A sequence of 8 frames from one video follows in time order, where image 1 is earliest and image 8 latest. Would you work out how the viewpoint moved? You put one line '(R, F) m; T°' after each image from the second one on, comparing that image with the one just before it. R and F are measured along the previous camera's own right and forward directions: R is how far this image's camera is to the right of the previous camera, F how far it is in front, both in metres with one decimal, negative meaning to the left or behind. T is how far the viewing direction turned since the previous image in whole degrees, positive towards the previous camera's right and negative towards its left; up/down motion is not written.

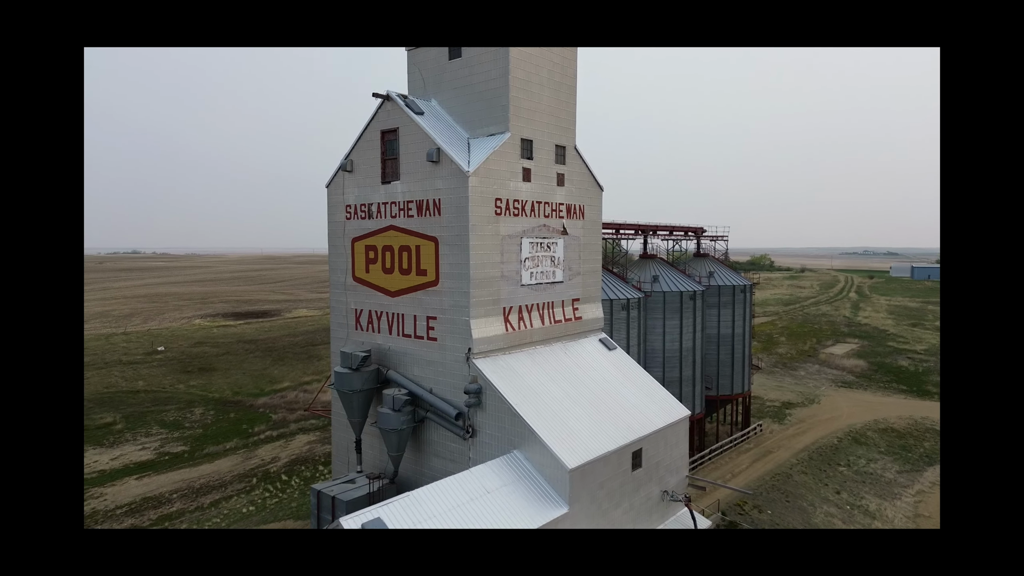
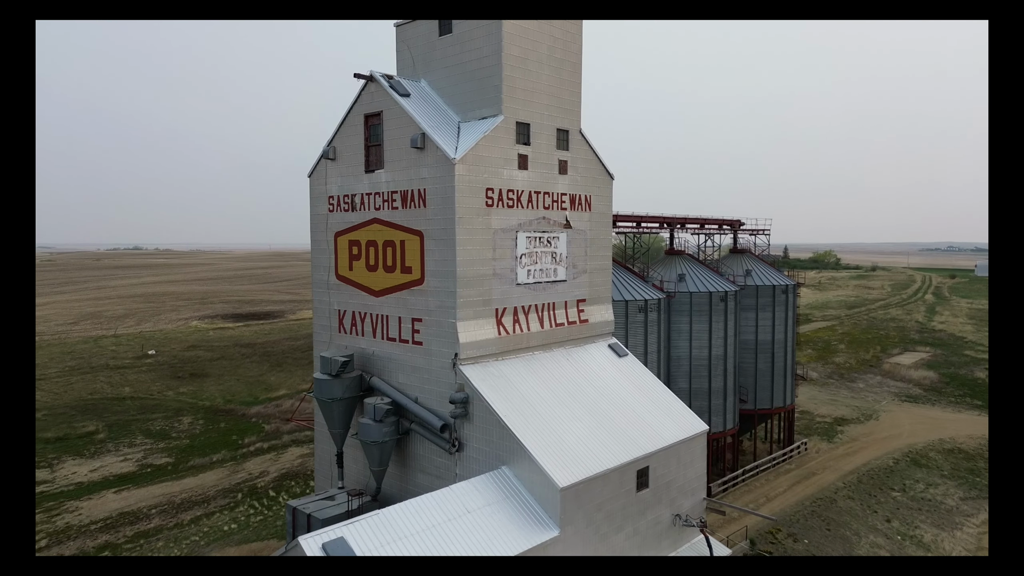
(+0.6, +2.1) m; -1°
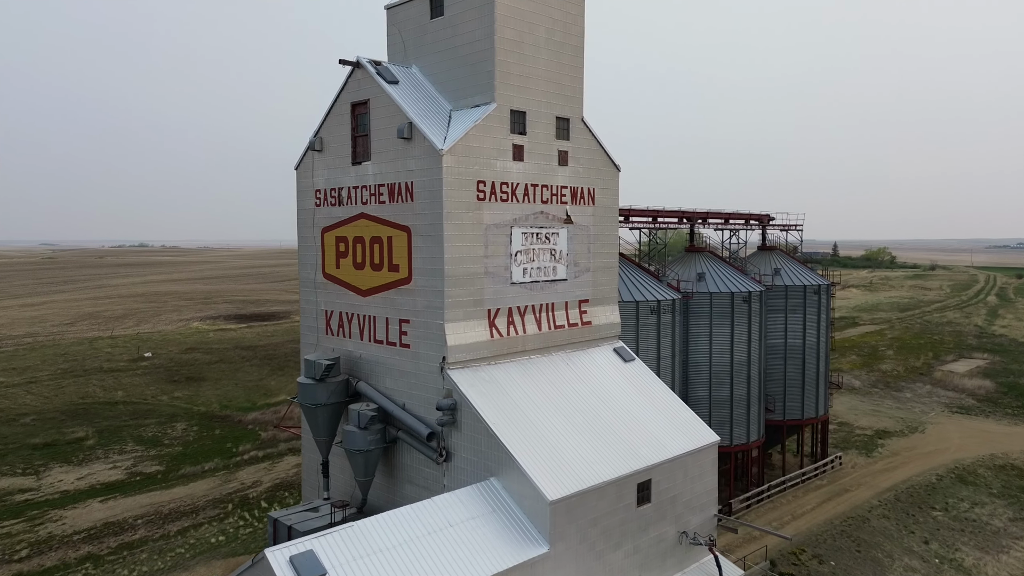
(+0.5, +1.3) m; -1°
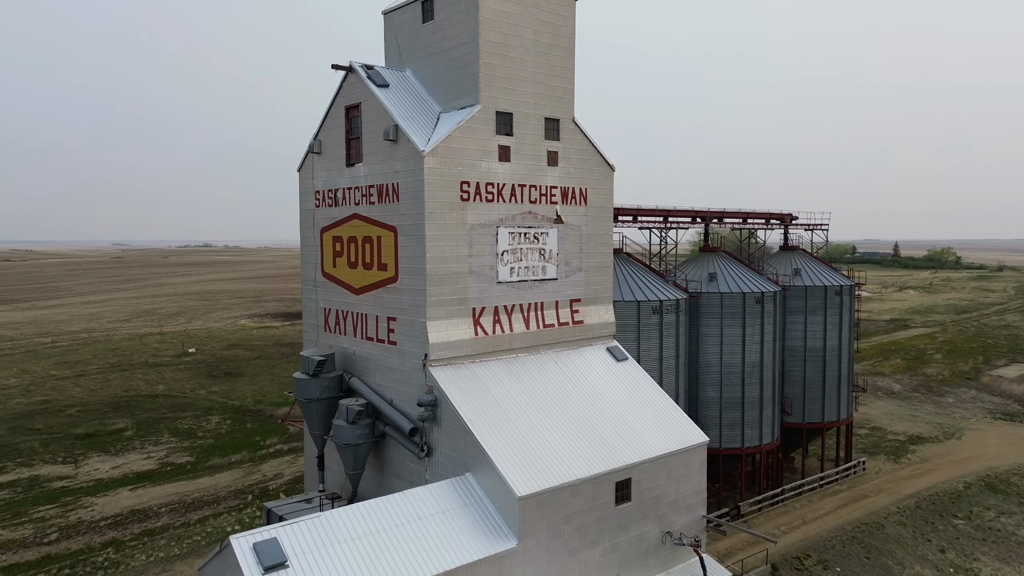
(+1.7, -0.2) m; -4°
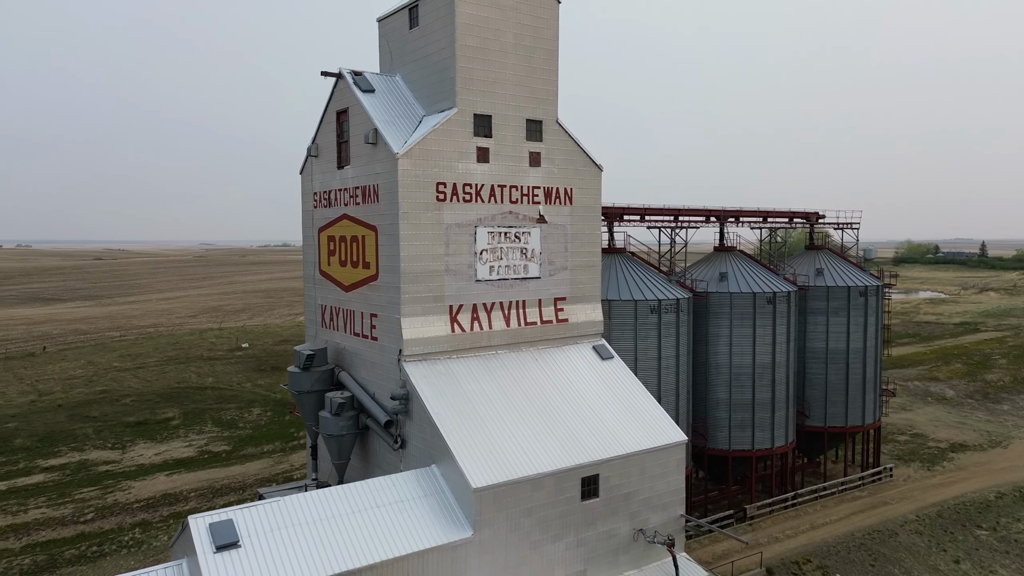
(+2.4, -0.3) m; -5°
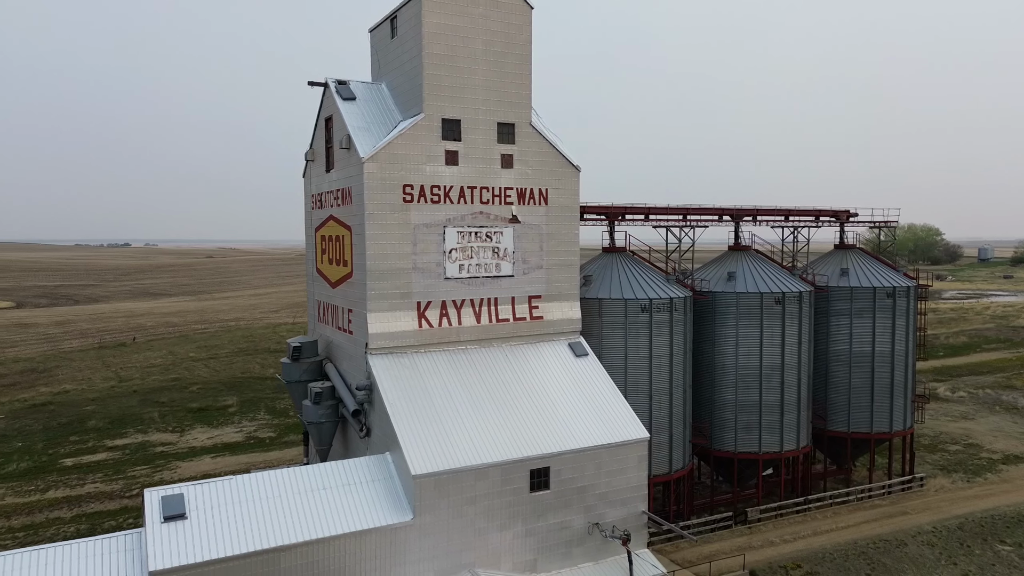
(+3.5, -0.5) m; -7°
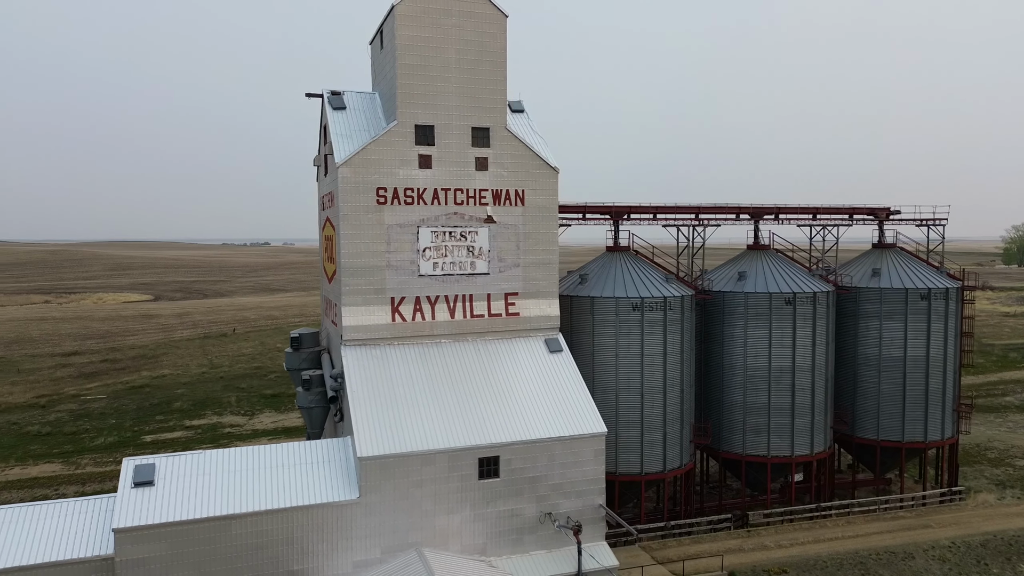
(+4.3, -0.6) m; -9°
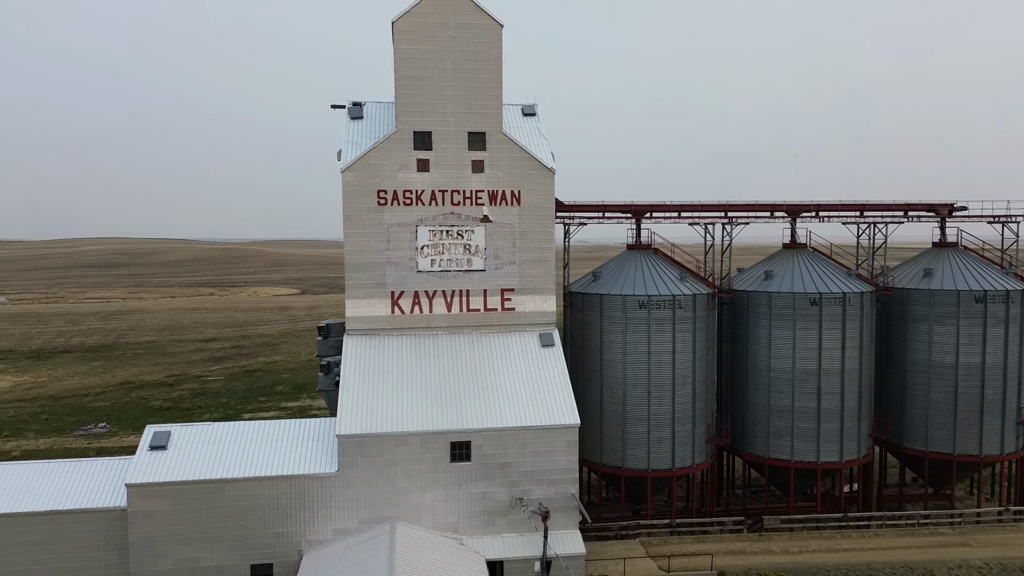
(+4.7, -0.6) m; -11°
